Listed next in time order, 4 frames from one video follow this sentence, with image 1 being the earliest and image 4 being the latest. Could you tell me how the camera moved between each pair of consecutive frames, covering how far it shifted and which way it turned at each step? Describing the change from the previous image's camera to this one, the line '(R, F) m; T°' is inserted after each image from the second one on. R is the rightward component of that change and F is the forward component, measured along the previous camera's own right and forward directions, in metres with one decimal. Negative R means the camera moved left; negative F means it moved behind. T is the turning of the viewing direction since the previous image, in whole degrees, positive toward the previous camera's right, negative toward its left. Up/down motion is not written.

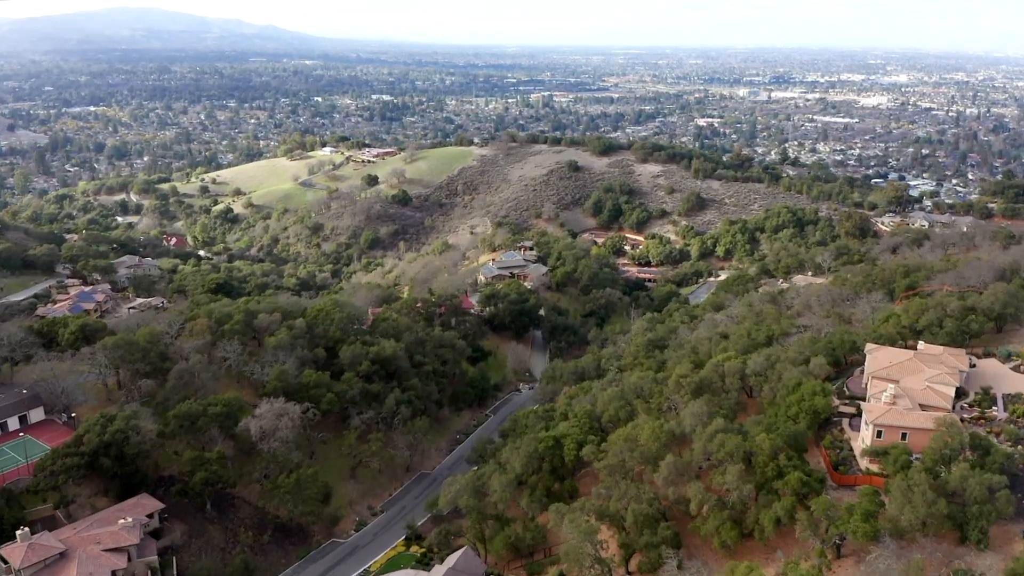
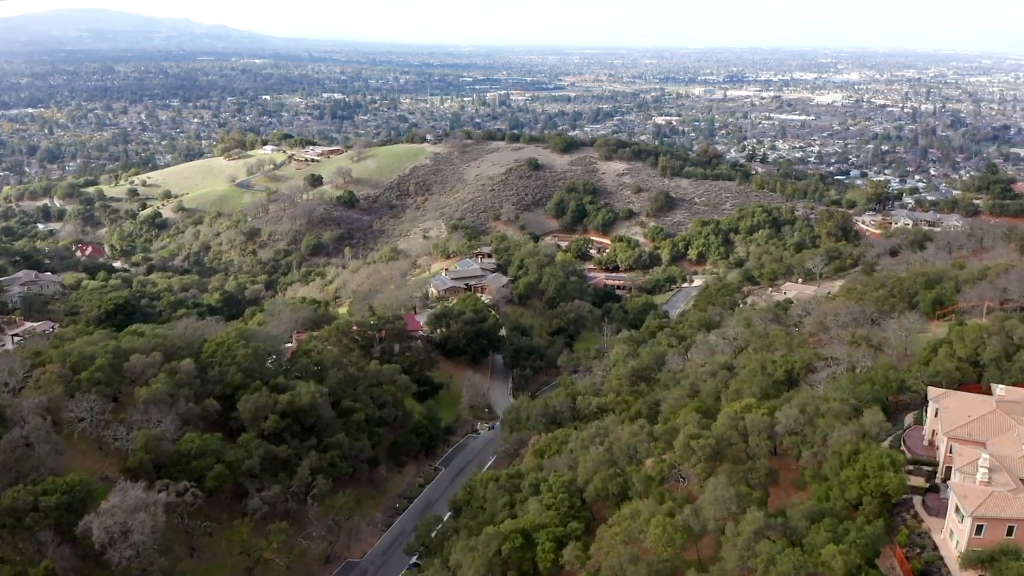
(+0.3, +7.2) m; +3°
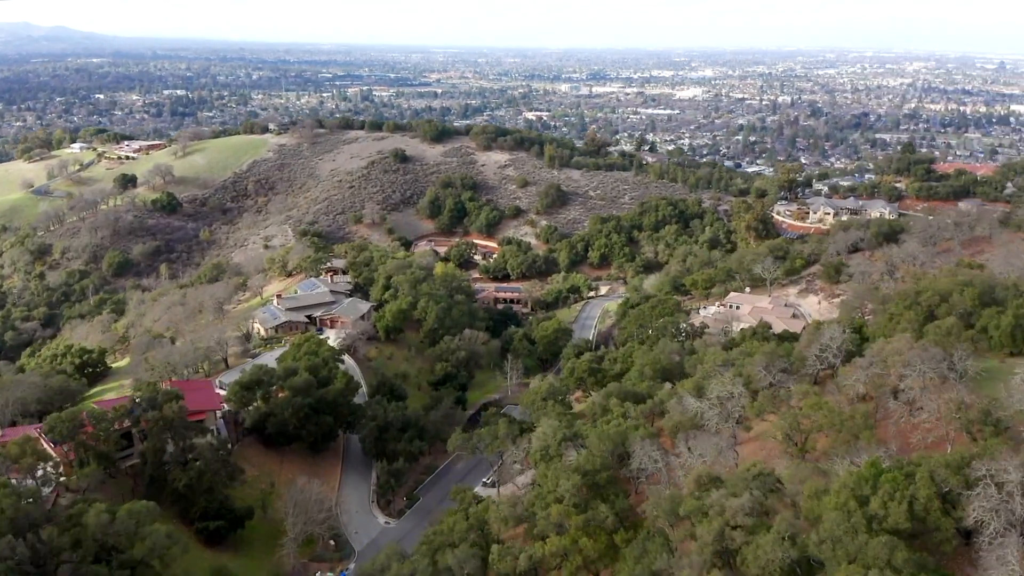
(+0.6, +13.8) m; +9°
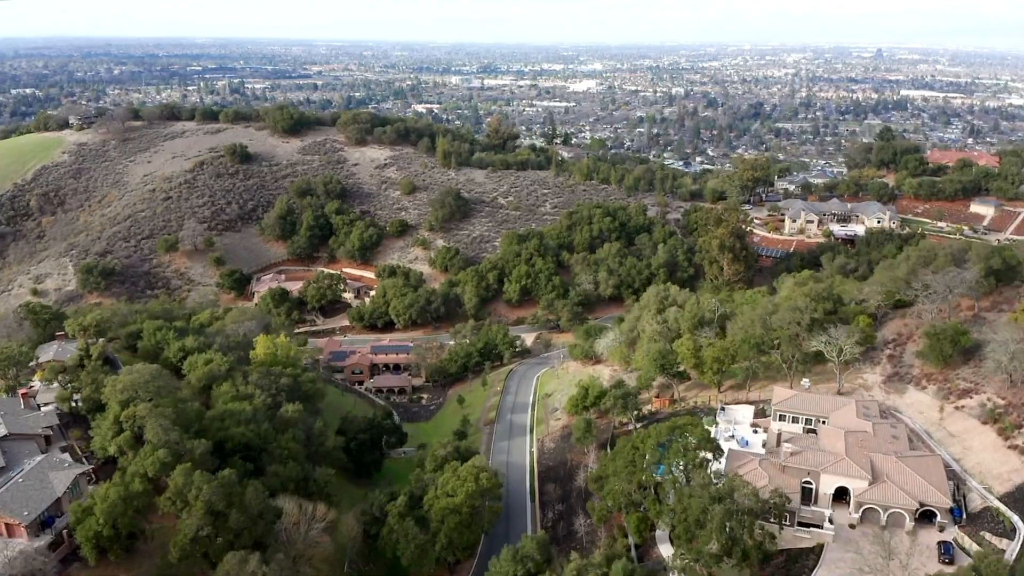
(+0.9, +18.3) m; +8°
